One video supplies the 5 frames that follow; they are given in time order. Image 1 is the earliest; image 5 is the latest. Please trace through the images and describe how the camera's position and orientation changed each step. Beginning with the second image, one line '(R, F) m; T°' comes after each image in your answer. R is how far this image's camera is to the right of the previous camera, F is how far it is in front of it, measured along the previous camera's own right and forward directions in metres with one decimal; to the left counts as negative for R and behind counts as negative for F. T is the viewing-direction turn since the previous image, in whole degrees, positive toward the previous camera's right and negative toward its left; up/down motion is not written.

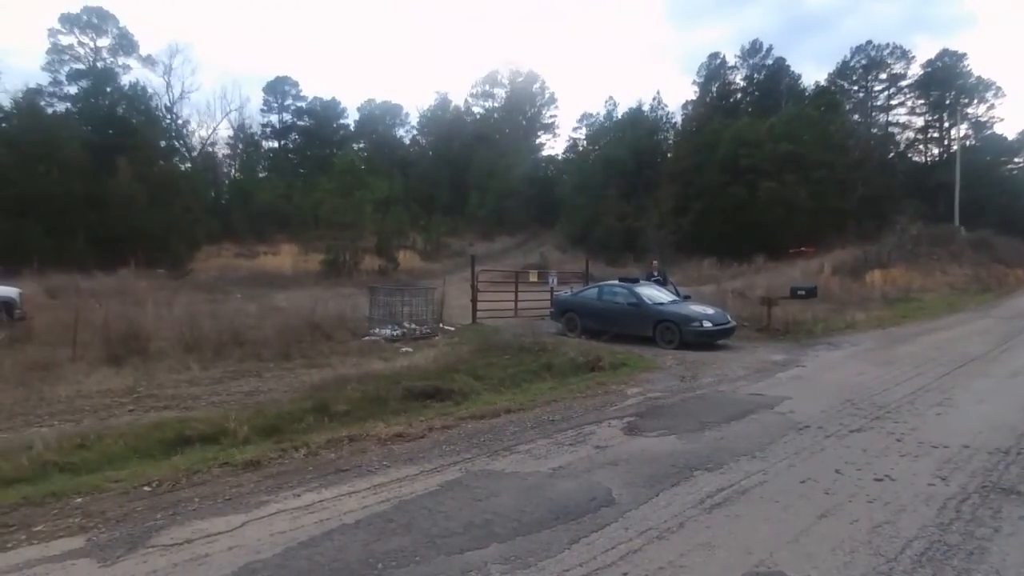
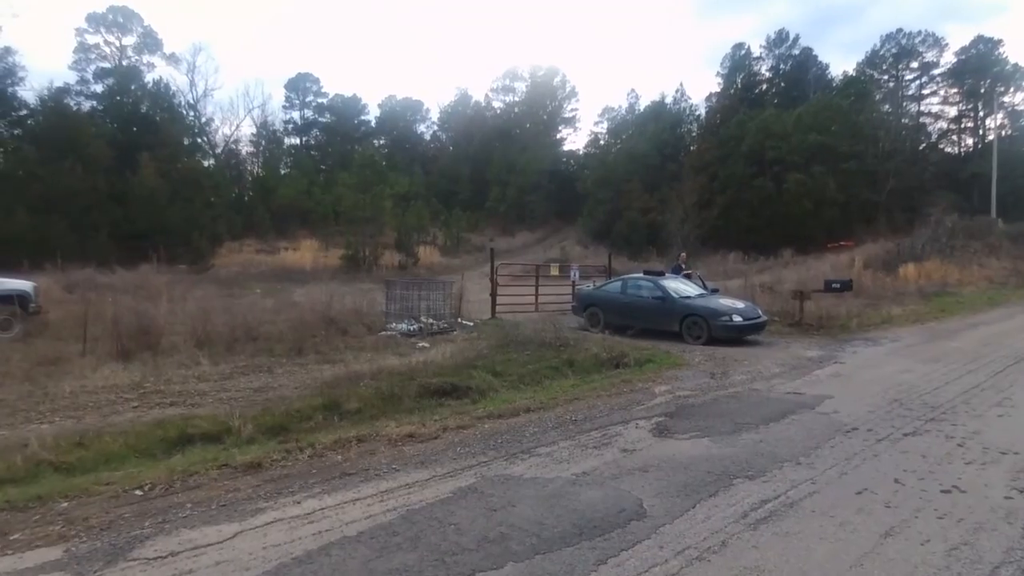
(0.0, +0.6) m; -2°
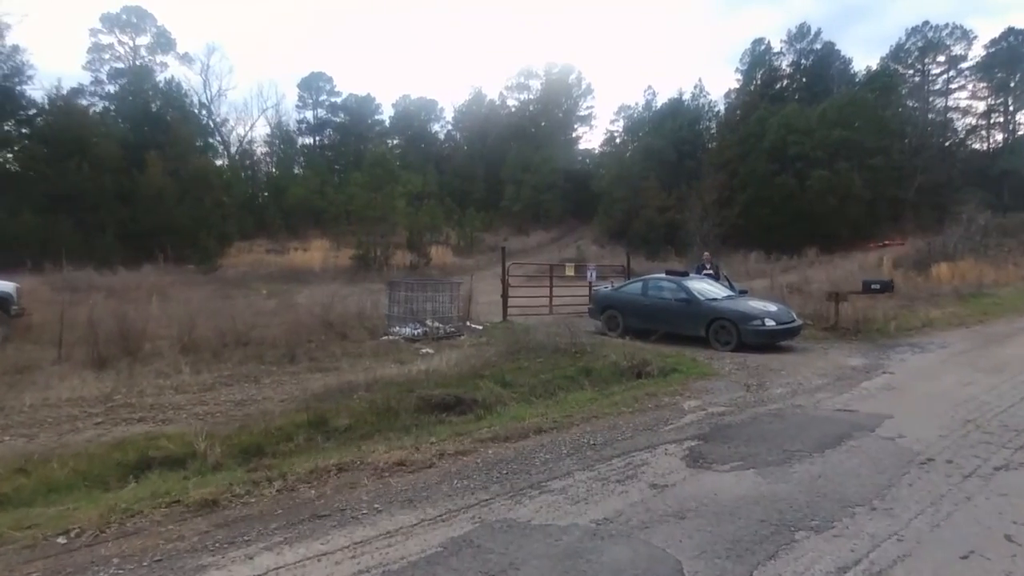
(+0.1, +1.2) m; -1°
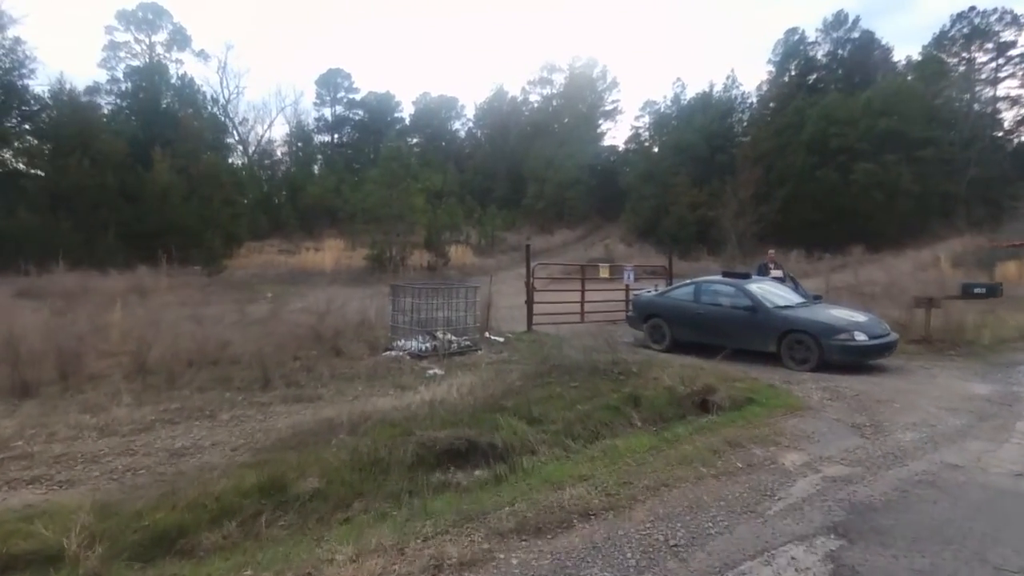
(-0.1, +2.5) m; -2°
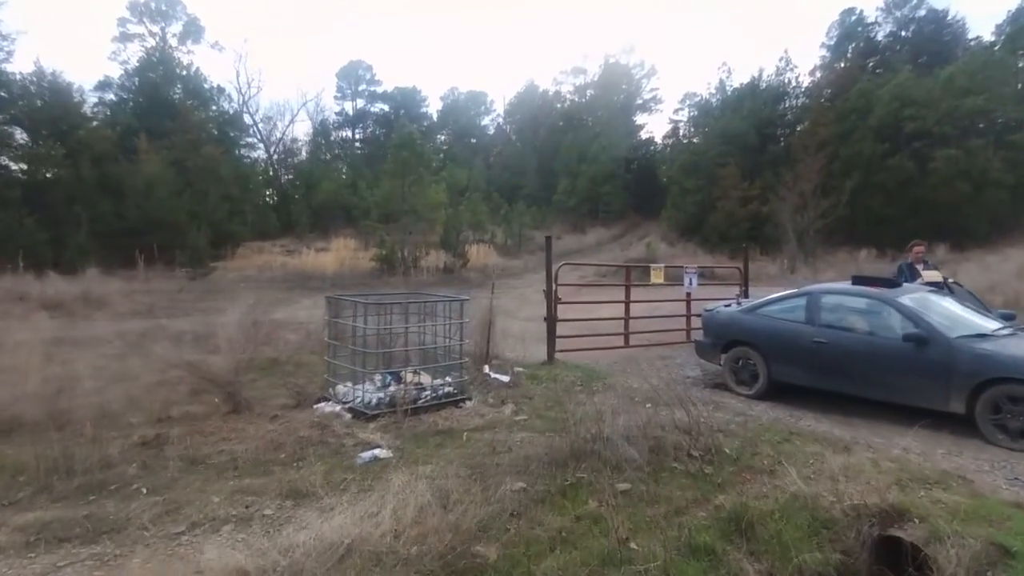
(+0.3, +4.8) m; -3°
